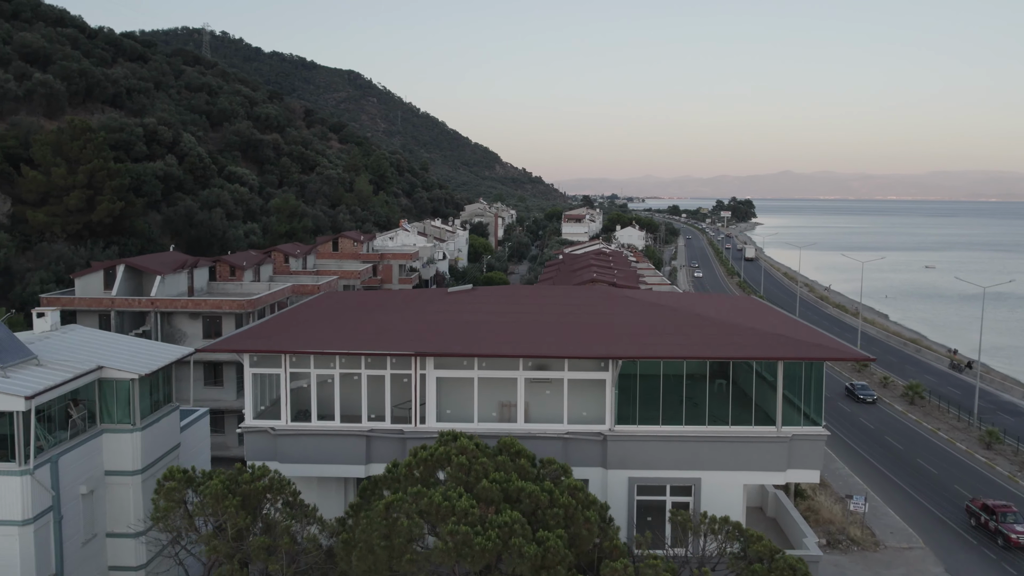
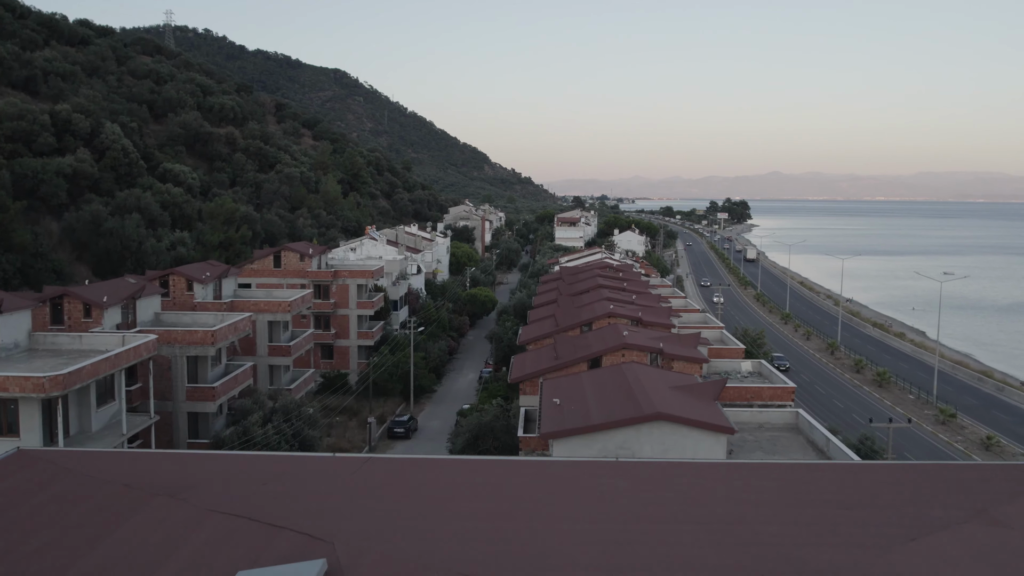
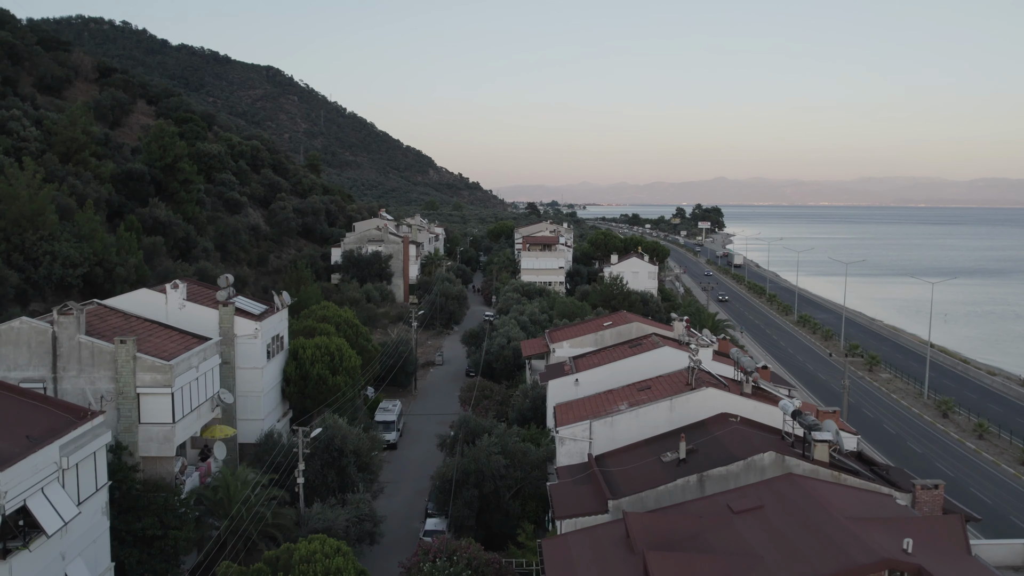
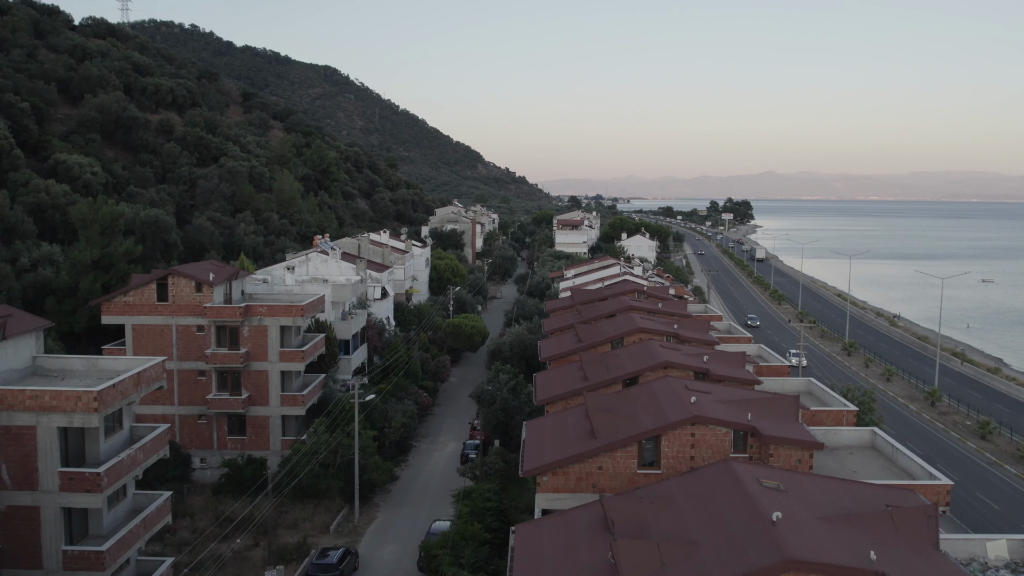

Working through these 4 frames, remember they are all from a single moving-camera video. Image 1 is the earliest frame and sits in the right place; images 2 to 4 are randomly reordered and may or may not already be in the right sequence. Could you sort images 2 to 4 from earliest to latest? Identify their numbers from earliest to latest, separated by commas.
2, 4, 3
